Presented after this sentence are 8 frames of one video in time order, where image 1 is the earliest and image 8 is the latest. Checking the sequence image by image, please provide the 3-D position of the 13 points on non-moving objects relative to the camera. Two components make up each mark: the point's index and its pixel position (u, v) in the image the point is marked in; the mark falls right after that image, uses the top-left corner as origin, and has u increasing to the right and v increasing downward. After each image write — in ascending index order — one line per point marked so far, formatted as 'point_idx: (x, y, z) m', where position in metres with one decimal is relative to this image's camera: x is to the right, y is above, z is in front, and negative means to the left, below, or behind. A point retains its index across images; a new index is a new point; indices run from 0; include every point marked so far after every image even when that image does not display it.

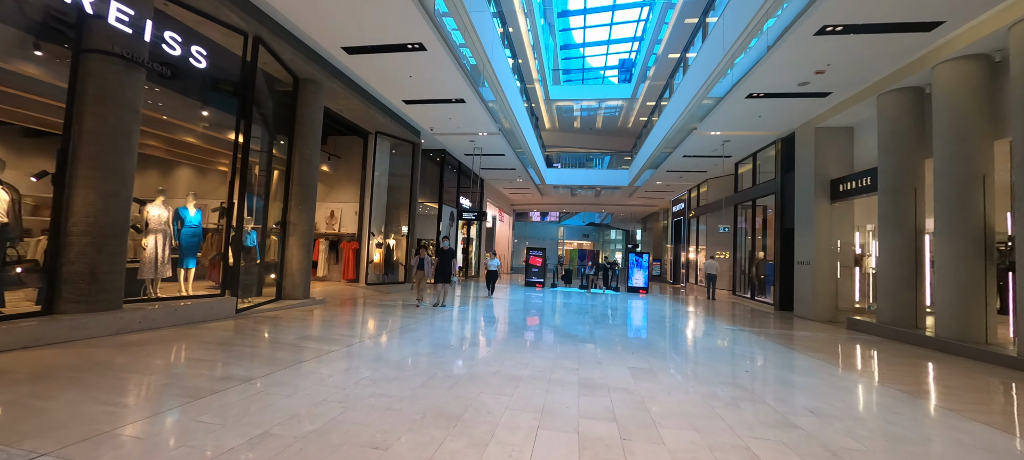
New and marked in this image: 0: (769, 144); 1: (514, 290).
0: (+7.1, +2.4, +10.7) m
1: (0.0, -2.2, +14.2) m
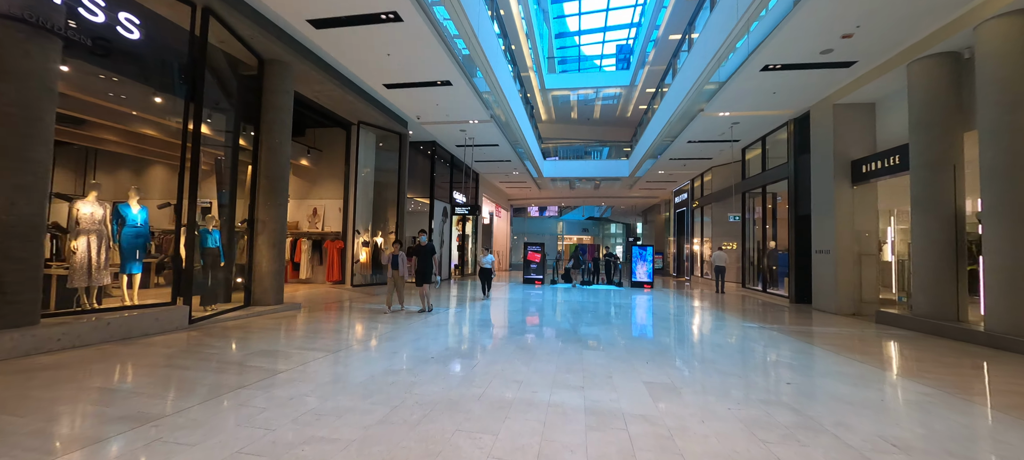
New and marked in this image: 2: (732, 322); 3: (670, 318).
0: (+6.9, +2.7, +10.0) m
1: (0.0, -2.0, +13.5) m
2: (+5.5, -2.3, +9.8) m
3: (+4.0, -2.2, +10.2) m
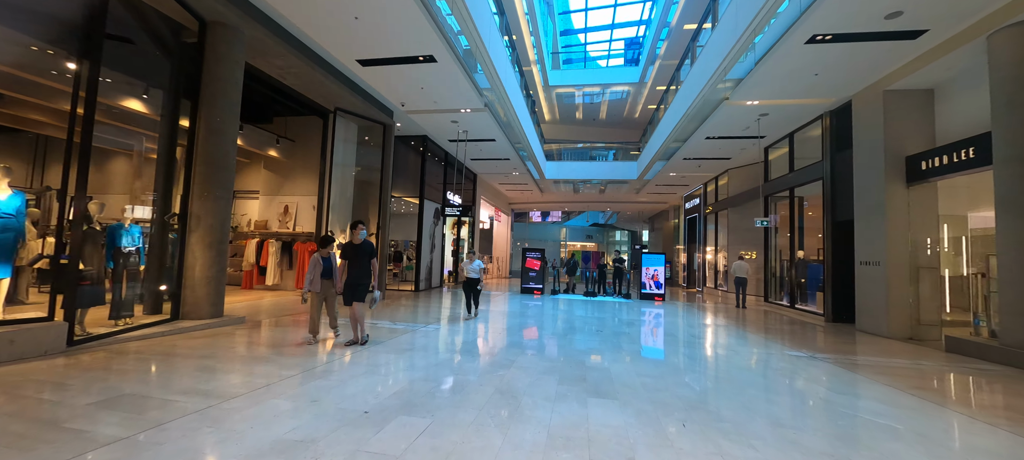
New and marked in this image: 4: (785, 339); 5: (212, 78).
0: (+6.9, +2.5, +8.8) m
1: (-0.1, -2.2, +12.3) m
2: (+5.4, -2.4, +8.5) m
3: (+3.8, -2.3, +9.0) m
4: (+5.9, -2.3, +8.4) m
5: (-4.2, +2.1, +5.5) m
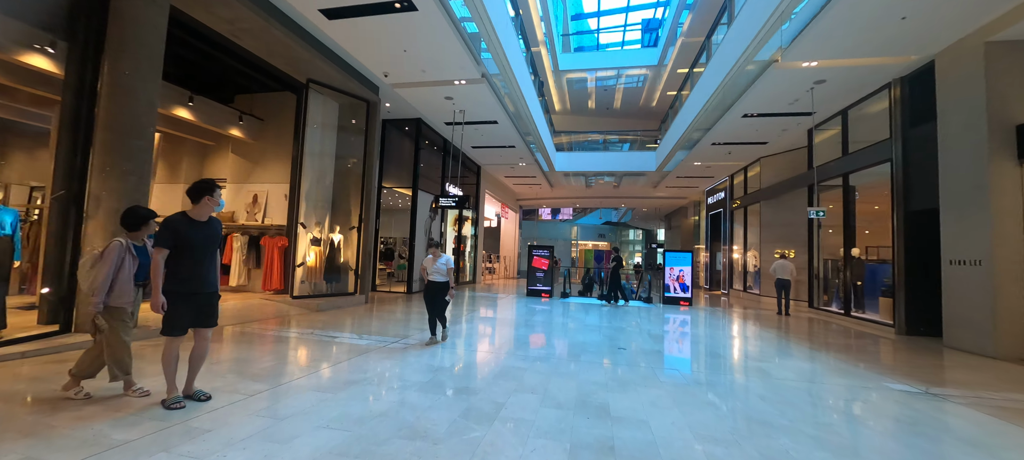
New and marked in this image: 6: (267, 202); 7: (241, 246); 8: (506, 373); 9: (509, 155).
0: (+6.9, +2.6, +7.3) m
1: (0.0, -2.0, +11.0) m
2: (+5.4, -2.3, +7.0) m
3: (+3.9, -2.2, +7.6) m
4: (+5.9, -2.2, +7.0) m
5: (-4.2, +2.3, +4.3) m
6: (-4.9, +0.6, +7.8) m
7: (-5.2, -0.3, +7.5) m
8: (-0.1, -1.7, +4.5) m
9: (-0.1, +2.6, +13.5) m
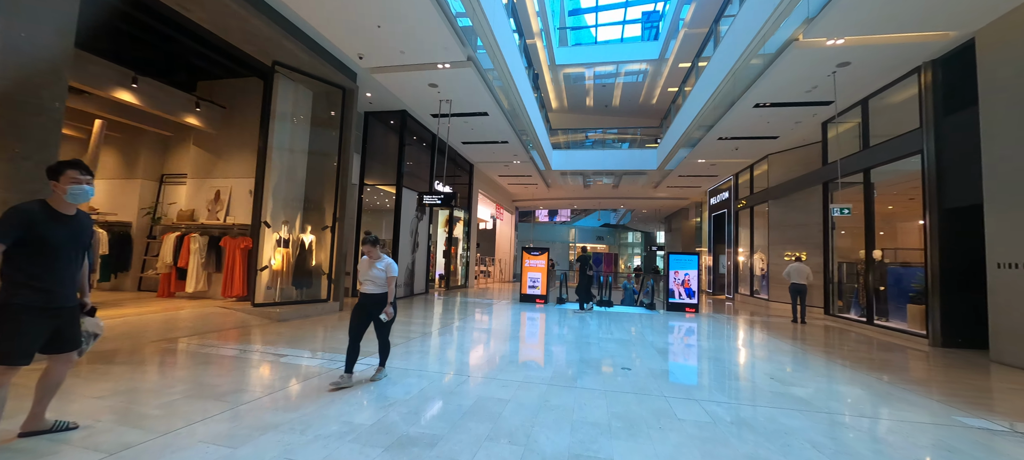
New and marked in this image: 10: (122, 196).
0: (+6.7, +2.6, +6.6) m
1: (-0.2, -2.1, +10.3) m
2: (+5.2, -2.3, +6.3) m
3: (+3.7, -2.2, +6.8) m
4: (+5.8, -2.2, +6.2) m
5: (-4.4, +2.3, +3.5) m
6: (-5.1, +0.6, +7.1) m
7: (-5.3, -0.3, +6.7) m
8: (-0.2, -1.7, +3.7) m
9: (-0.3, +2.5, +12.7) m
10: (-7.6, +0.6, +7.6) m
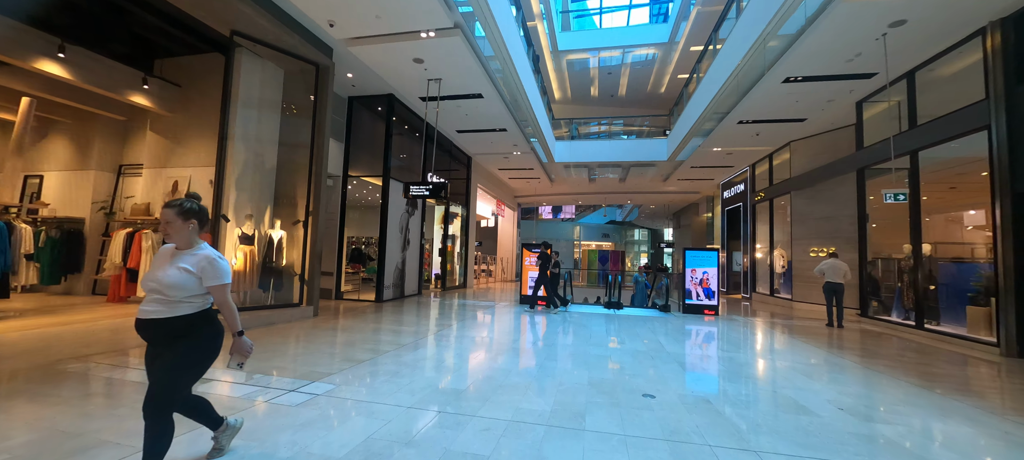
0: (+6.6, +2.8, +5.7) m
1: (-0.2, -1.9, +9.4) m
2: (+5.2, -2.1, +5.4) m
3: (+3.6, -2.1, +5.9) m
4: (+5.7, -2.0, +5.3) m
5: (-4.5, +2.3, +2.7) m
6: (-5.1, +0.6, +6.3) m
7: (-5.4, -0.3, +5.9) m
8: (-0.3, -1.6, +2.9) m
9: (-0.3, +2.6, +11.9) m
10: (-7.6, +0.7, +6.8) m
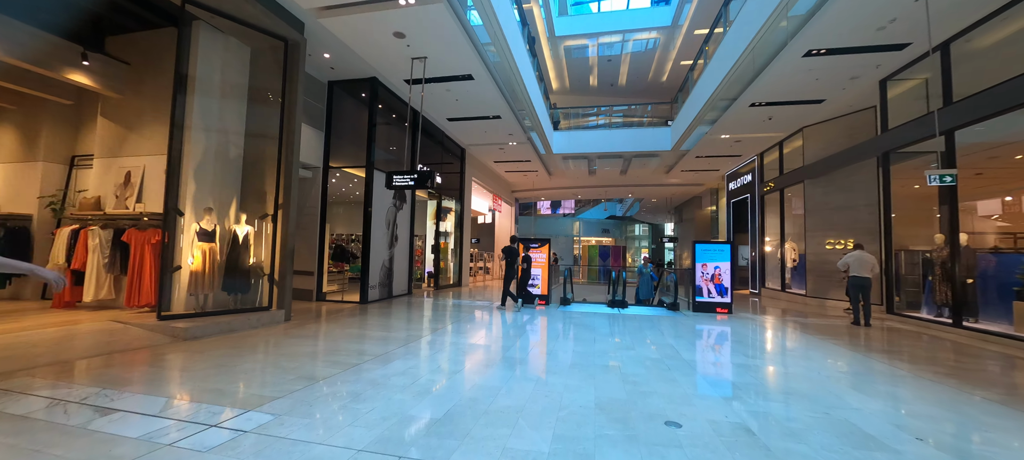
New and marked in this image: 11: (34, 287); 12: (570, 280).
0: (+6.5, +3.0, +5.0) m
1: (-0.3, -1.8, +8.7) m
2: (+5.1, -2.0, +4.7) m
3: (+3.6, -1.9, +5.3) m
4: (+5.6, -1.9, +4.7) m
5: (-4.6, +2.4, +2.0) m
6: (-5.2, +0.7, +5.6) m
7: (-5.5, -0.2, +5.2) m
8: (-0.4, -1.5, +2.2) m
9: (-0.4, +2.8, +11.2) m
10: (-7.7, +0.7, +6.1) m
11: (-7.5, -0.9, +6.1) m
12: (+1.5, -1.3, +10.1) m
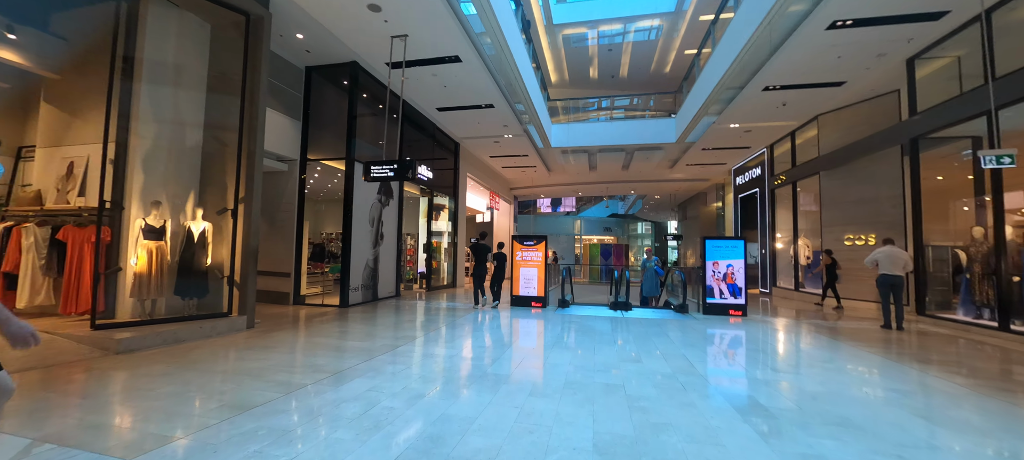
0: (+6.4, +3.1, +4.3) m
1: (-0.4, -1.8, +8.1) m
2: (+5.0, -1.9, +4.1) m
3: (+3.4, -1.8, +4.6) m
4: (+5.5, -1.8, +4.0) m
5: (-4.8, +2.4, +1.4) m
6: (-5.4, +0.7, +5.0) m
7: (-5.6, -0.2, +4.6) m
8: (-0.5, -1.4, +1.6) m
9: (-0.6, +2.9, +10.6) m
10: (-7.9, +0.7, +5.6) m
11: (-7.6, -0.9, +5.5) m
12: (+1.4, -1.2, +9.4) m
